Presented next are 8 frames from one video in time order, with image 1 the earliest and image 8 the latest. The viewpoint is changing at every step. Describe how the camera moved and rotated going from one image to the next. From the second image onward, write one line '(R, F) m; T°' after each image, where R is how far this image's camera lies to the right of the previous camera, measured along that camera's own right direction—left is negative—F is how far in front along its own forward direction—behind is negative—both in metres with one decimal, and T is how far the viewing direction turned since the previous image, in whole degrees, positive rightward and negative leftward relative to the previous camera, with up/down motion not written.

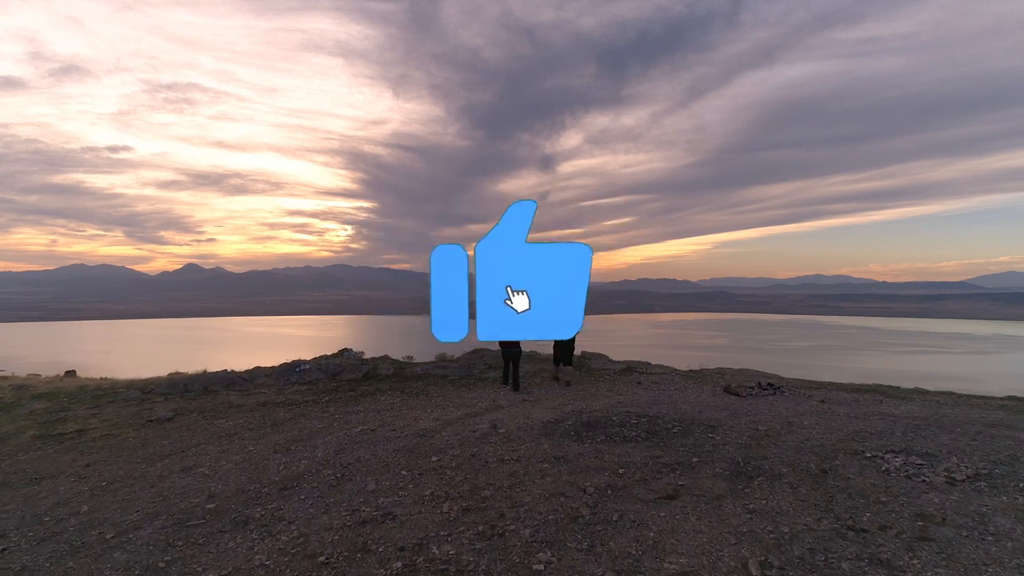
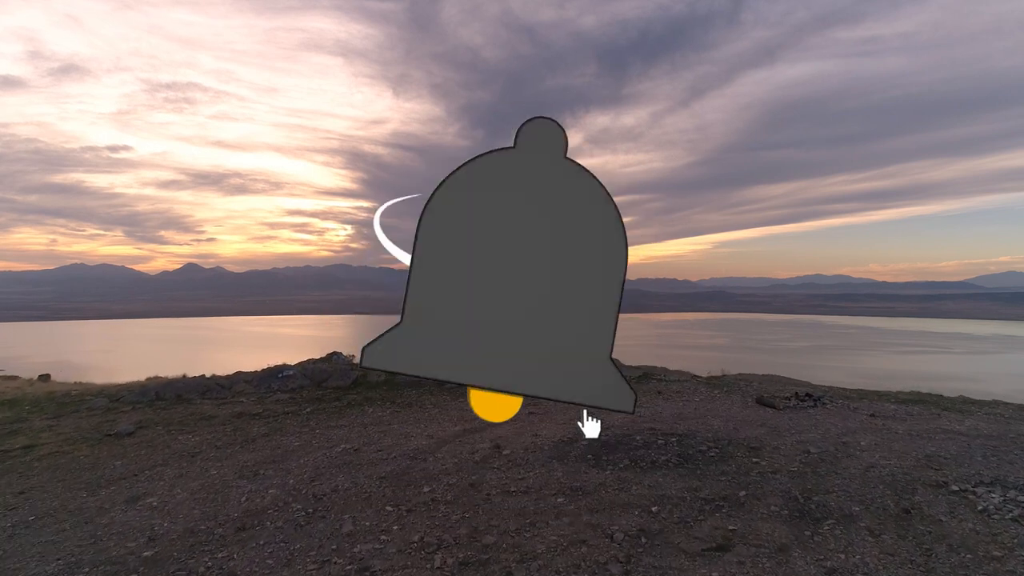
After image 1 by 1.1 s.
(-0.1, +1.4) m; 0°
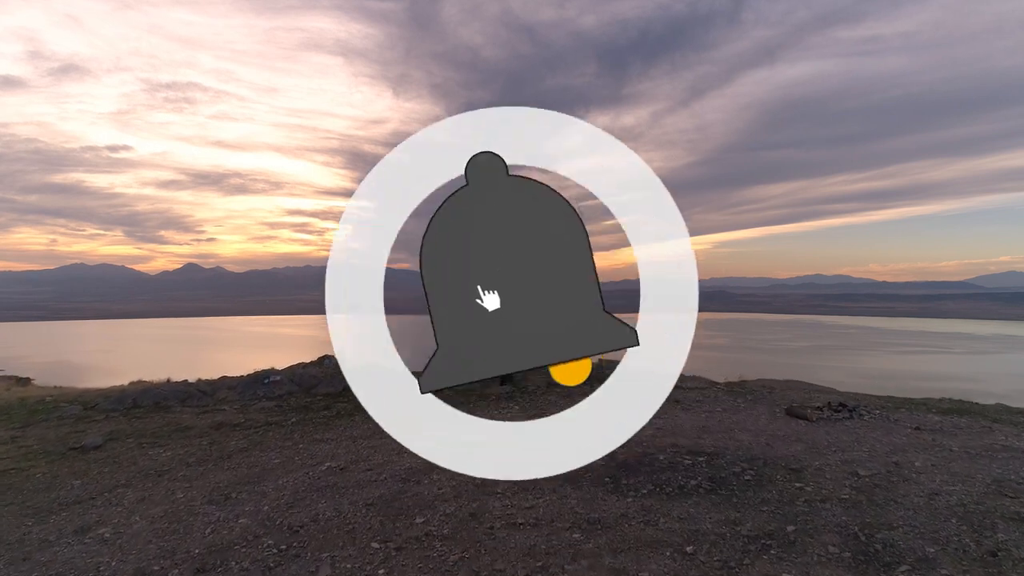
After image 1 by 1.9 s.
(-0.1, +0.9) m; 0°
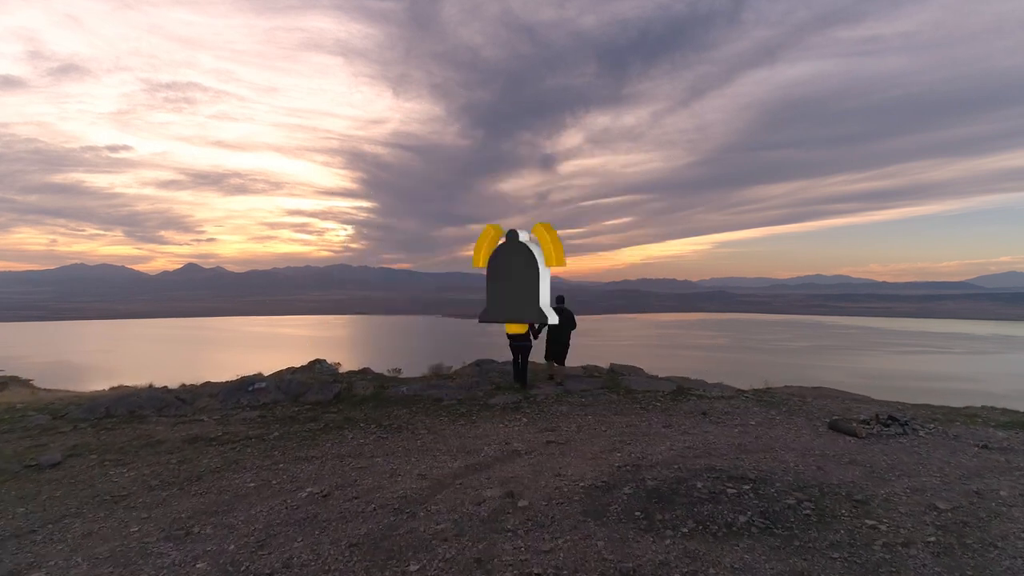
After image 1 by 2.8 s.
(-0.2, +0.1) m; 0°
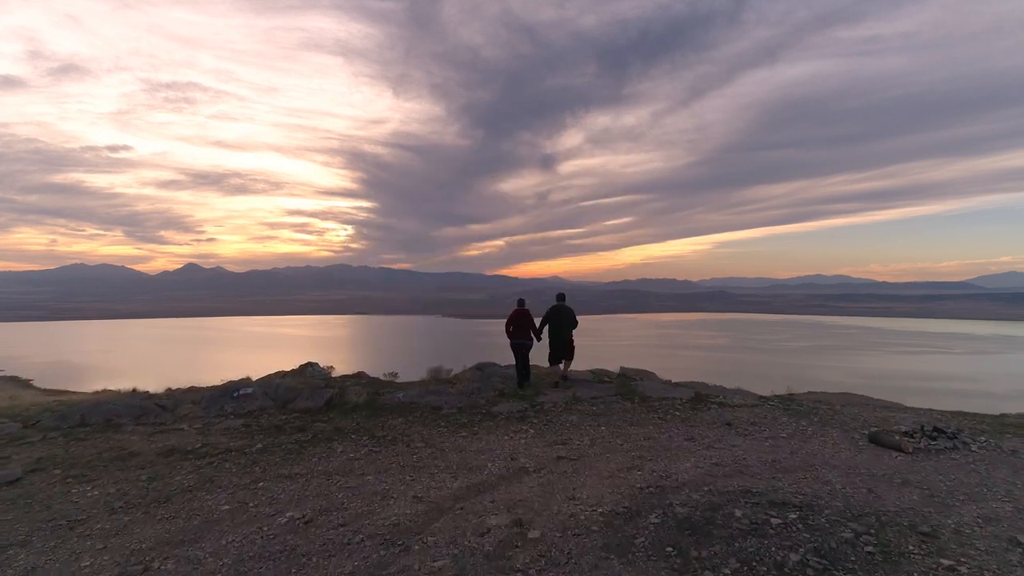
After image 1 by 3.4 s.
(+0.1, -0.2) m; 0°
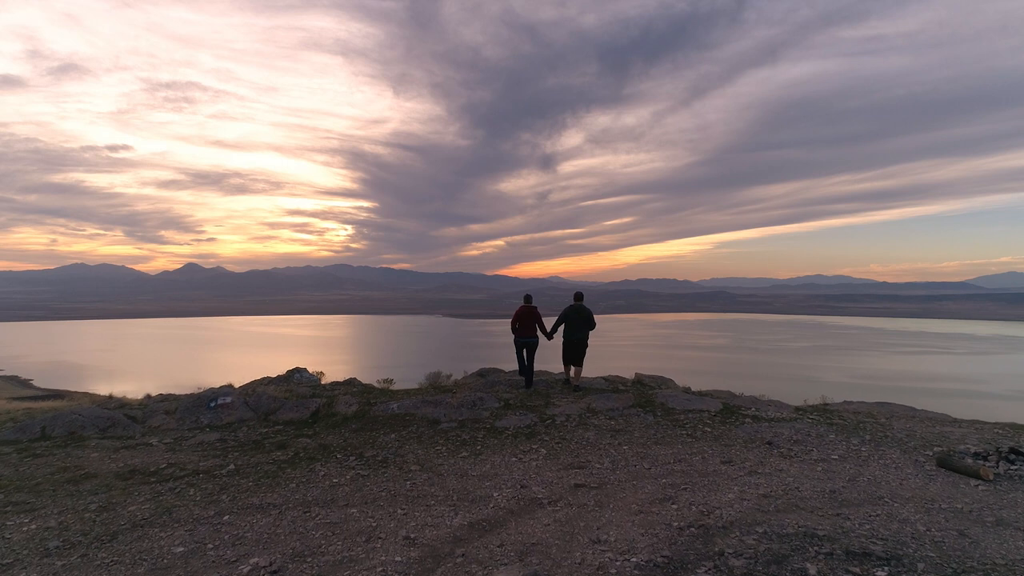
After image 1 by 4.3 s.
(-0.1, +1.2) m; 0°
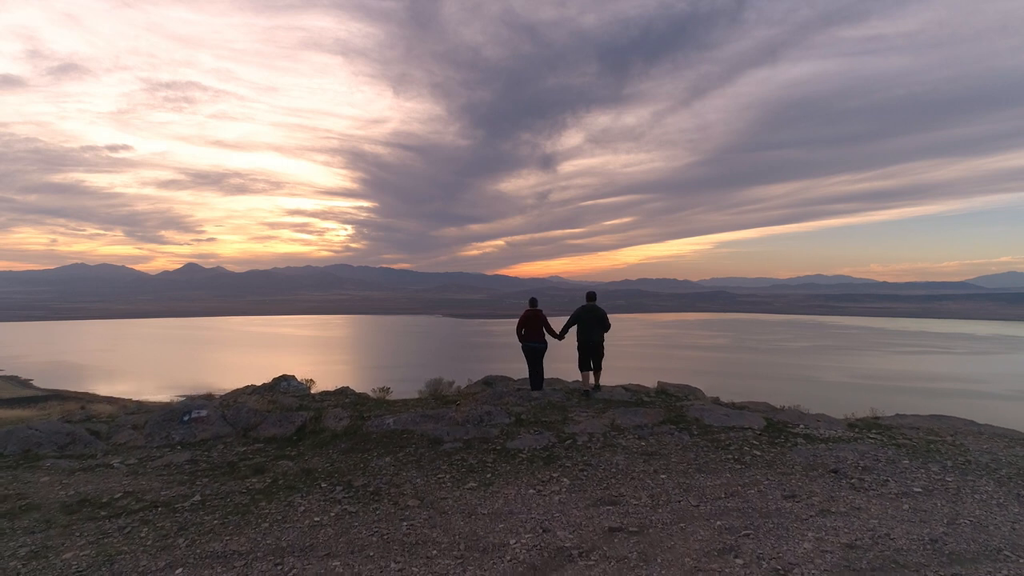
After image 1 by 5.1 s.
(-0.2, +1.3) m; 0°
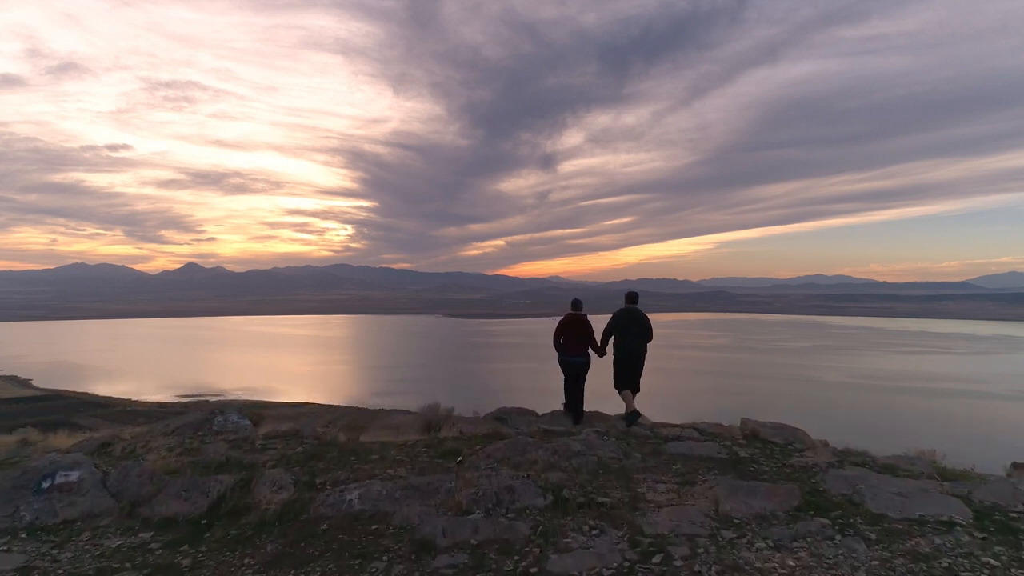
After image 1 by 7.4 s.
(-0.4, +0.7) m; 0°
